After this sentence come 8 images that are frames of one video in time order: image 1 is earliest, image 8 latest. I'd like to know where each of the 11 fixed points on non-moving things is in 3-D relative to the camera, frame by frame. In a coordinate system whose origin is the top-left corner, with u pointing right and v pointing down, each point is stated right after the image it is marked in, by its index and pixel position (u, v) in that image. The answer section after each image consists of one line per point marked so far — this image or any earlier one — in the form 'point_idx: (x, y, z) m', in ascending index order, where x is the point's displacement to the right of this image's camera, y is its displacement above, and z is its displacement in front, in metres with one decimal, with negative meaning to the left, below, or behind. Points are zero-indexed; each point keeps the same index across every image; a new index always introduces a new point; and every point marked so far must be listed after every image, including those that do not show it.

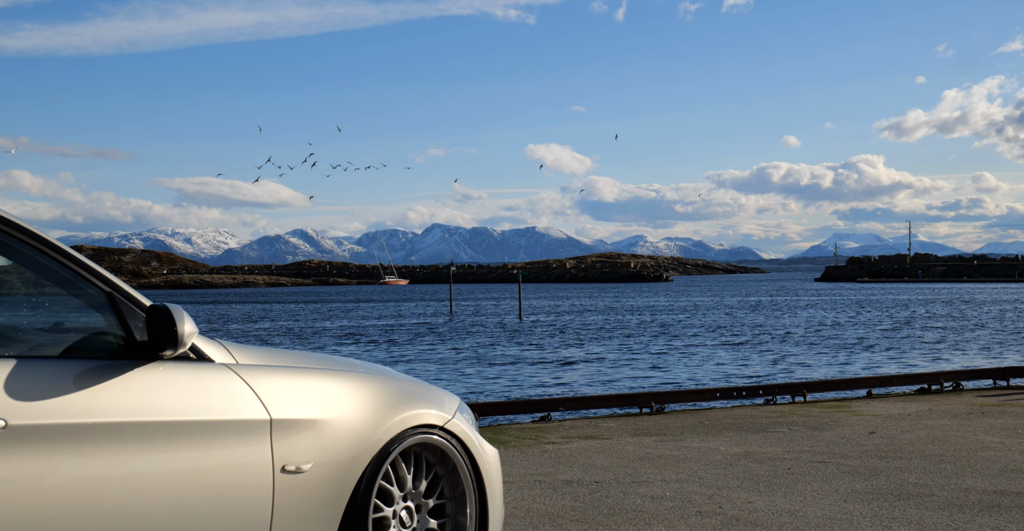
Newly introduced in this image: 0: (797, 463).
0: (+1.9, -1.3, +7.2) m
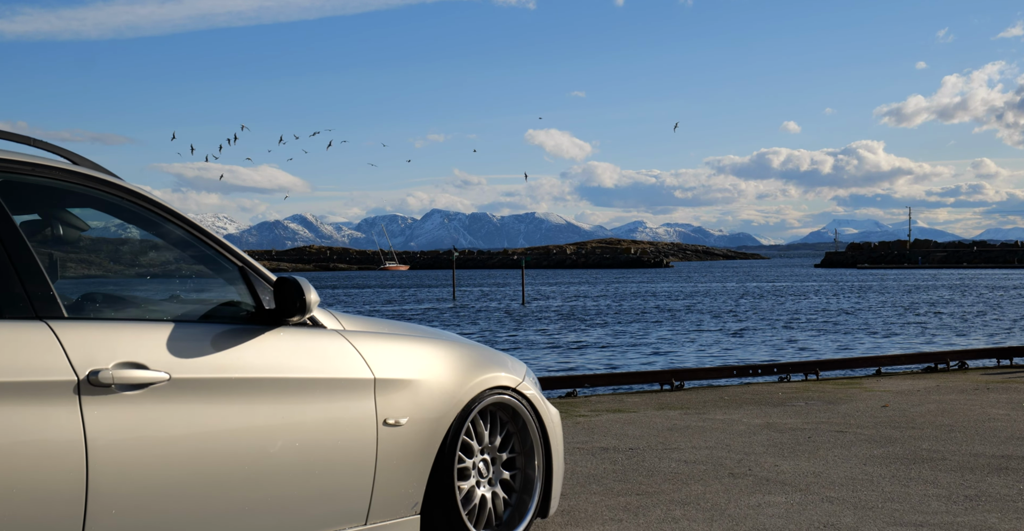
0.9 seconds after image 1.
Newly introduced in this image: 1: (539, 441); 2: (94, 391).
0: (+2.1, -1.2, +7.7) m
1: (+0.1, -0.7, +4.7) m
2: (-1.2, -0.4, +3.3) m
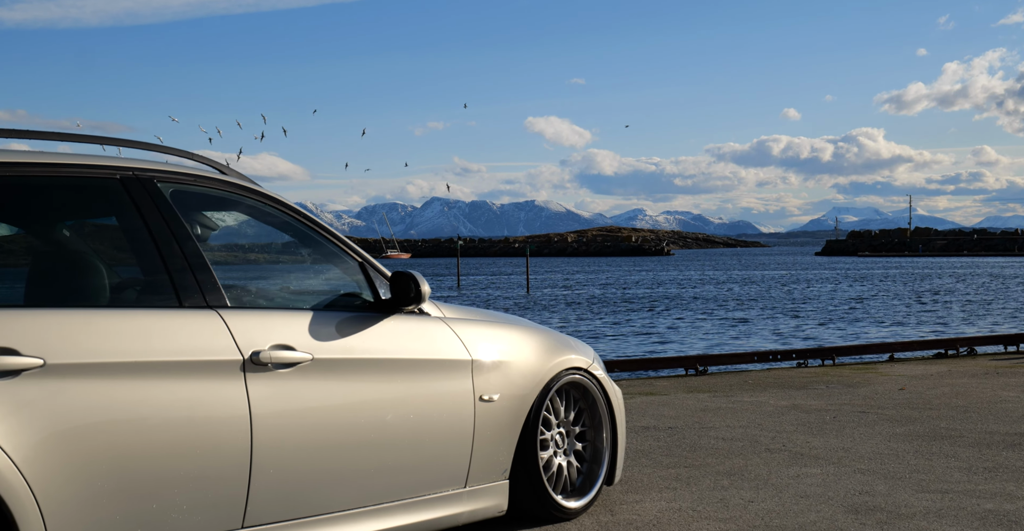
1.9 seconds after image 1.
0: (+2.5, -1.1, +8.3) m
1: (+0.4, -0.7, +5.3) m
2: (-0.9, -0.4, +3.8) m
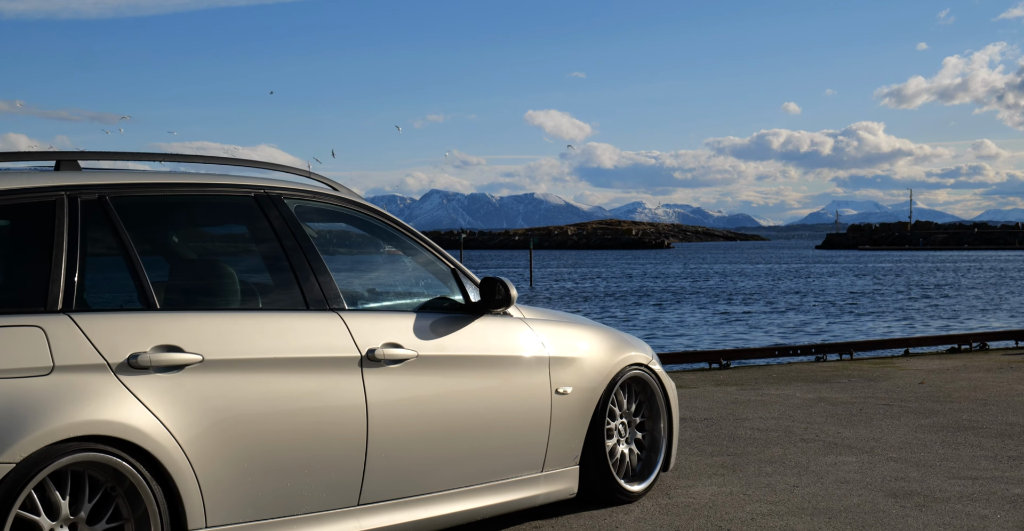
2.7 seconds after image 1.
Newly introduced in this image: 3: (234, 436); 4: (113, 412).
0: (+2.8, -1.1, +8.8) m
1: (+0.8, -0.7, +5.7) m
2: (-0.5, -0.4, +4.3) m
3: (-0.9, -0.6, +3.8) m
4: (-1.2, -0.5, +3.5) m
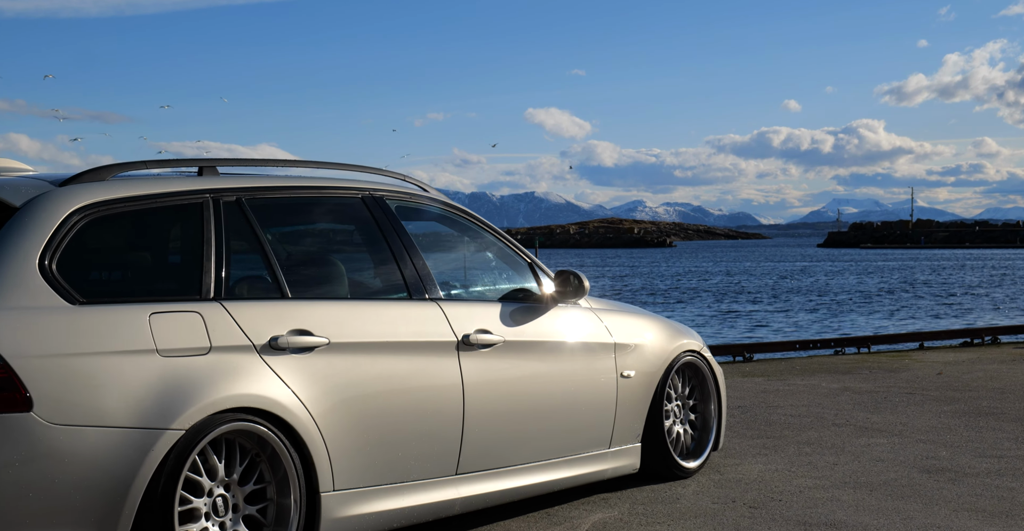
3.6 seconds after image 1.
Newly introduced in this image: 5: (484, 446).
0: (+3.1, -1.1, +9.3) m
1: (+1.1, -0.7, +6.2) m
2: (-0.2, -0.4, +4.8) m
3: (-0.6, -0.6, +4.3) m
4: (-0.9, -0.4, +4.0) m
5: (-0.1, -0.8, +4.8) m
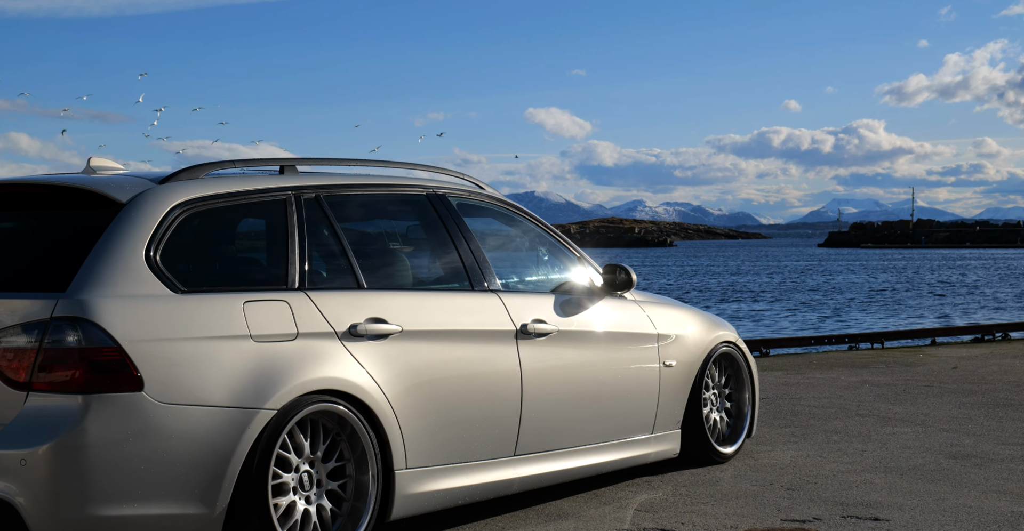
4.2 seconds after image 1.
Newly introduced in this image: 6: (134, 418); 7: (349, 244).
0: (+3.4, -1.0, +9.5) m
1: (+1.4, -0.7, +6.5) m
2: (+0.1, -0.3, +5.0) m
3: (-0.4, -0.5, +4.6) m
4: (-0.6, -0.4, +4.2) m
5: (+0.1, -0.8, +5.1) m
6: (-1.3, -0.5, +3.7) m
7: (-0.7, +0.1, +4.6) m
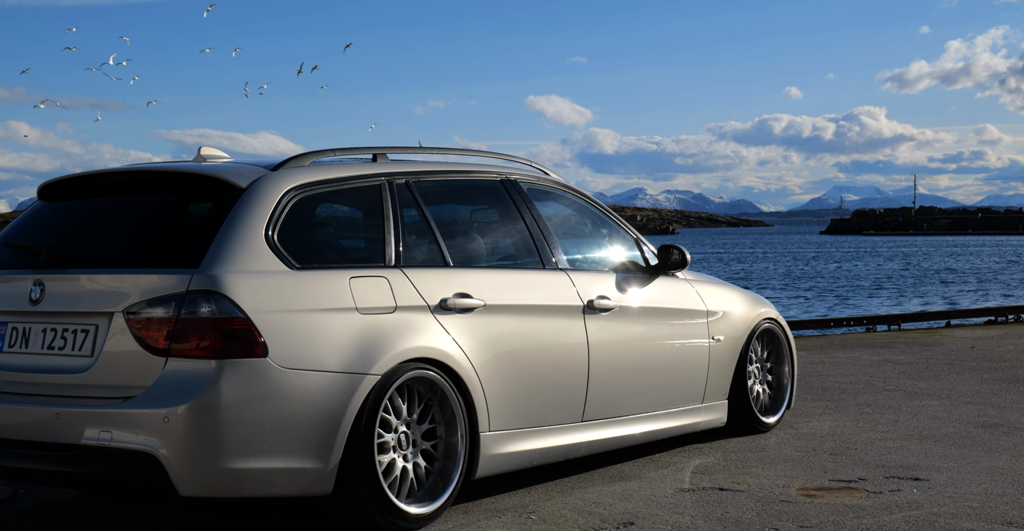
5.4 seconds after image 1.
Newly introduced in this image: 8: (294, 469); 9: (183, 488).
0: (+3.7, -0.9, +9.9) m
1: (+1.7, -0.6, +6.9) m
2: (+0.4, -0.2, +5.4) m
3: (0.0, -0.4, +5.0) m
4: (-0.3, -0.3, +4.7) m
5: (+0.5, -0.7, +5.5) m
6: (-0.9, -0.4, +4.1) m
7: (-0.3, +0.2, +5.0) m
8: (-0.8, -0.8, +4.2) m
9: (-1.2, -0.8, +4.0) m
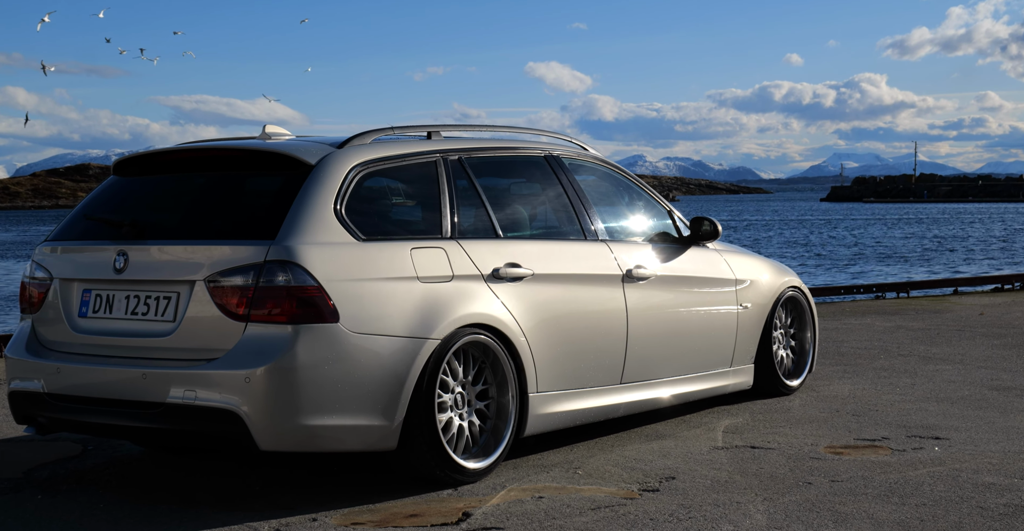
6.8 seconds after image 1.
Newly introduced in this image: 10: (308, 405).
0: (+3.9, -0.6, +10.2) m
1: (+1.9, -0.4, +7.2) m
2: (+0.6, -0.1, +5.7) m
3: (+0.2, -0.3, +5.3) m
4: (-0.1, -0.2, +4.9) m
5: (+0.7, -0.5, +5.8) m
6: (-0.7, -0.3, +4.4) m
7: (-0.1, +0.3, +5.3) m
8: (-0.6, -0.7, +4.5) m
9: (-1.0, -0.7, +4.4) m
10: (-0.8, -0.5, +4.4) m
